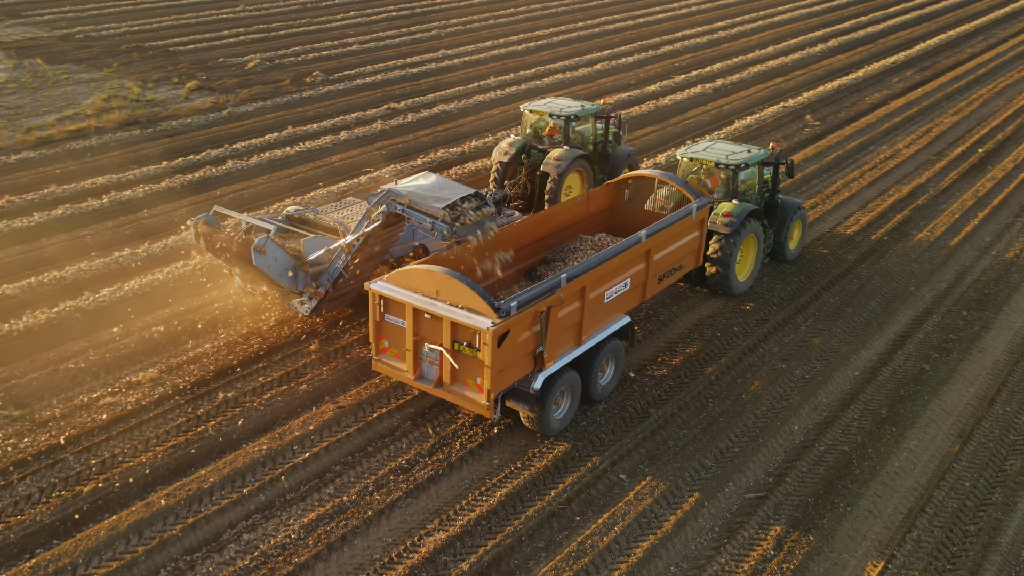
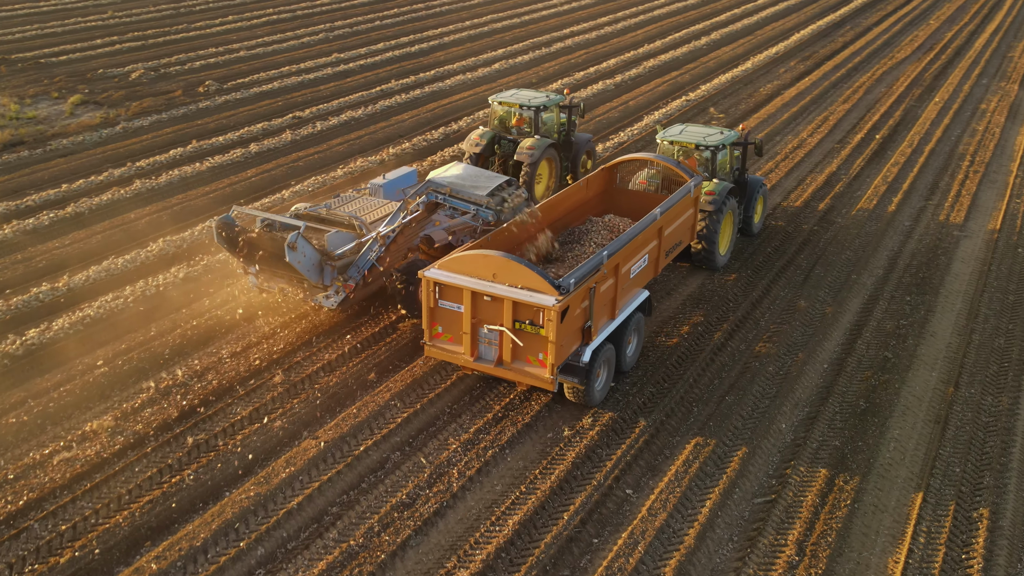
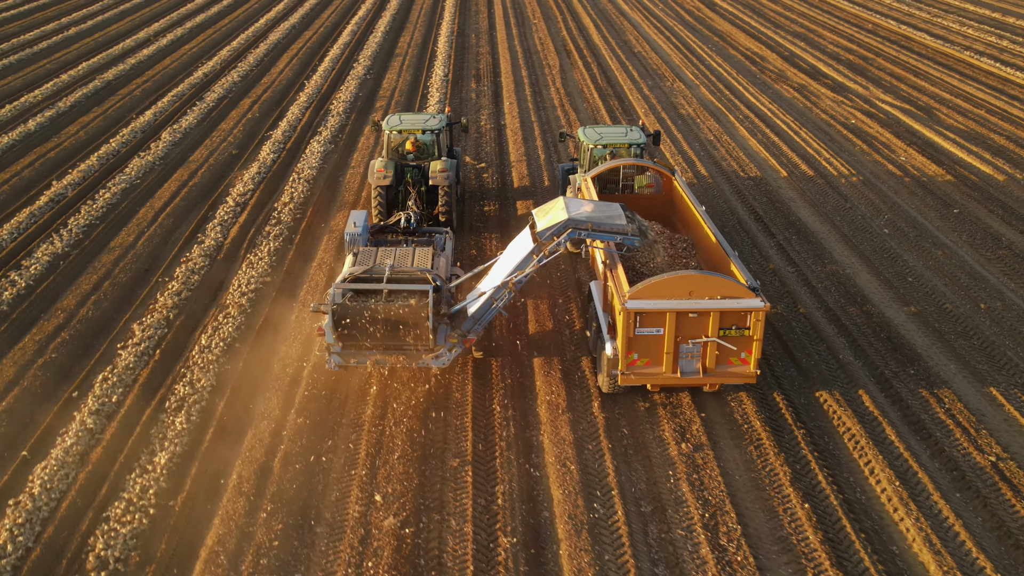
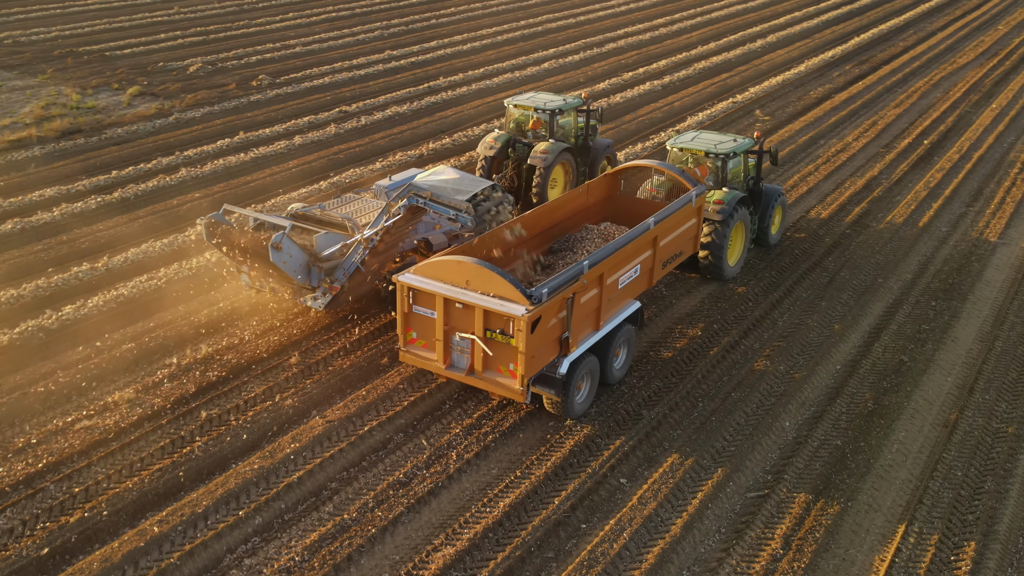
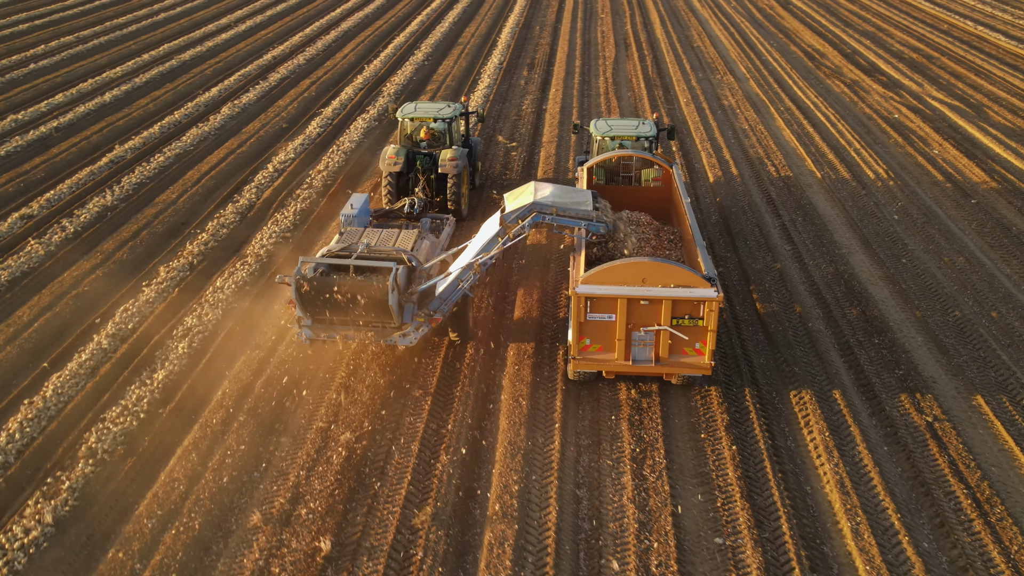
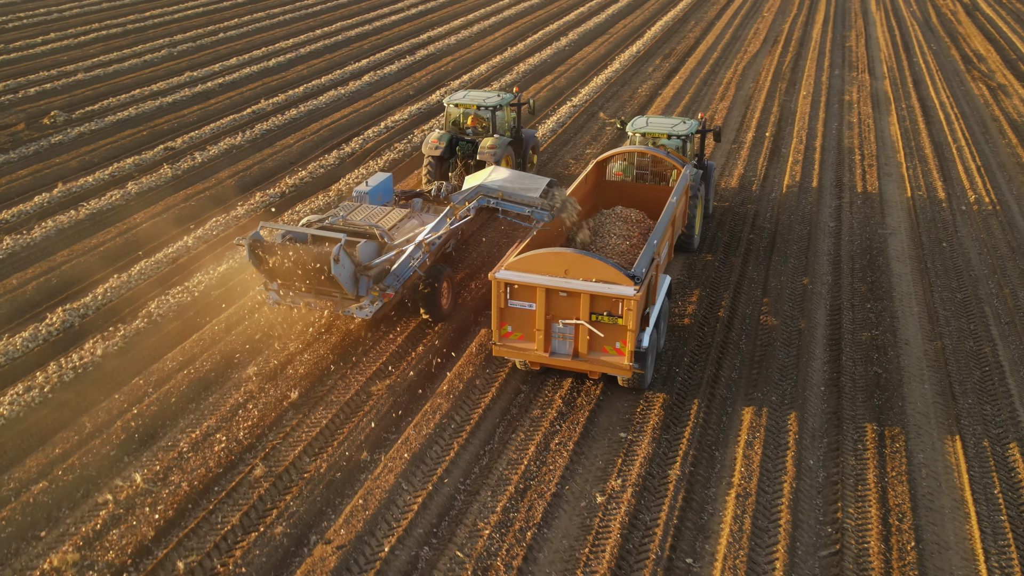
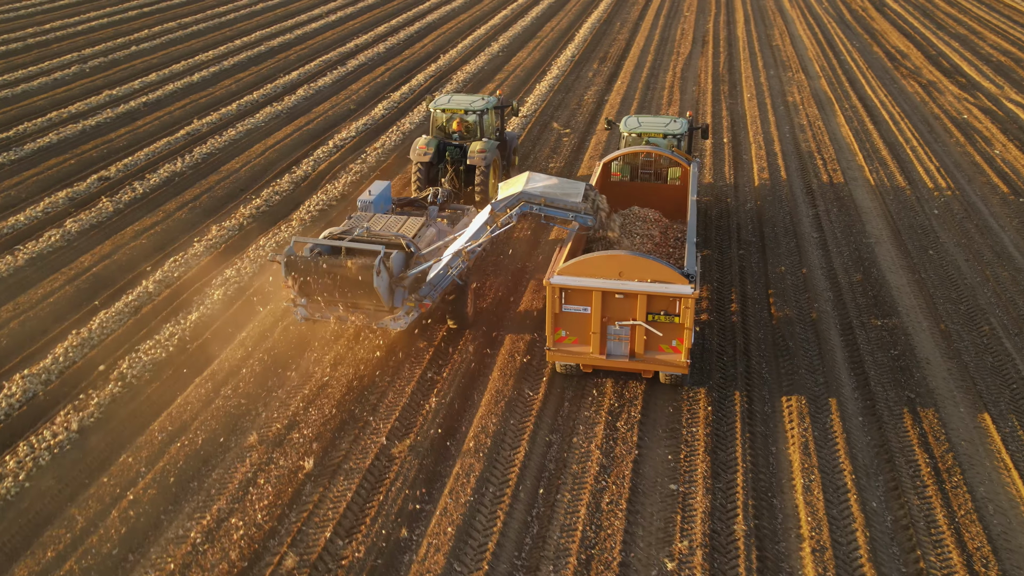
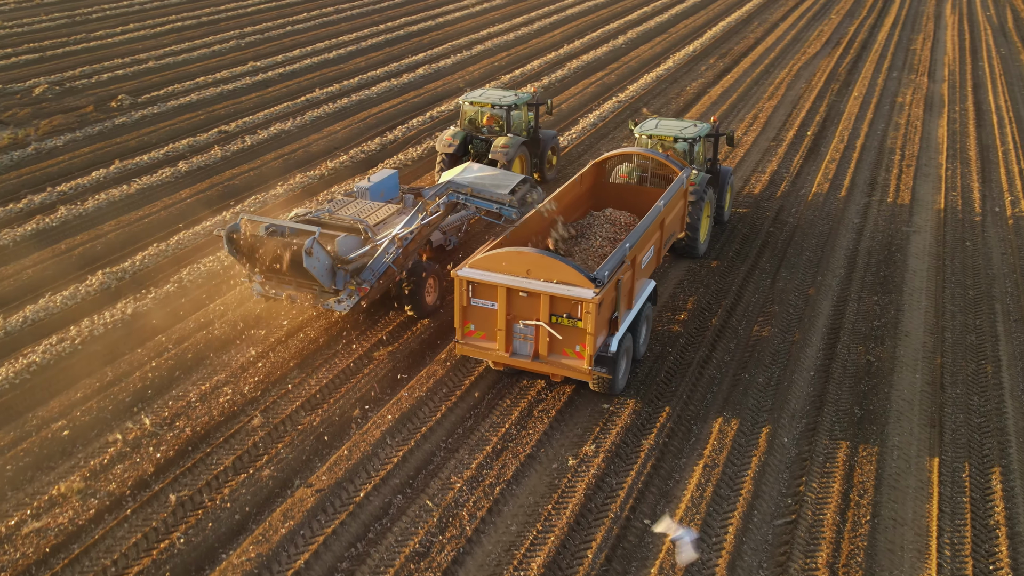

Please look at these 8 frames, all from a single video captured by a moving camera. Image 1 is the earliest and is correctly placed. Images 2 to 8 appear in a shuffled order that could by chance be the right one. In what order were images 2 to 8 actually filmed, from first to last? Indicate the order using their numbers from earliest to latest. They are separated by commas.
4, 2, 8, 6, 7, 5, 3
